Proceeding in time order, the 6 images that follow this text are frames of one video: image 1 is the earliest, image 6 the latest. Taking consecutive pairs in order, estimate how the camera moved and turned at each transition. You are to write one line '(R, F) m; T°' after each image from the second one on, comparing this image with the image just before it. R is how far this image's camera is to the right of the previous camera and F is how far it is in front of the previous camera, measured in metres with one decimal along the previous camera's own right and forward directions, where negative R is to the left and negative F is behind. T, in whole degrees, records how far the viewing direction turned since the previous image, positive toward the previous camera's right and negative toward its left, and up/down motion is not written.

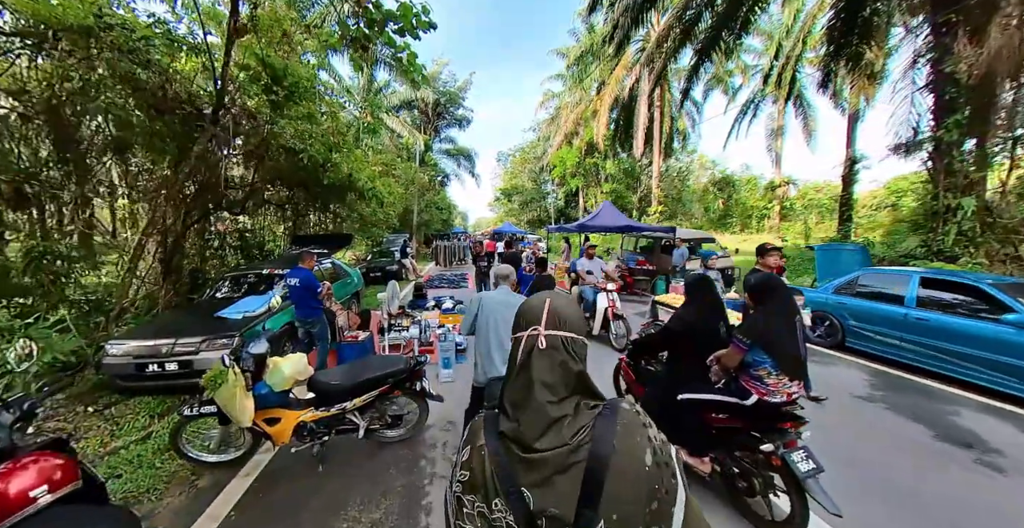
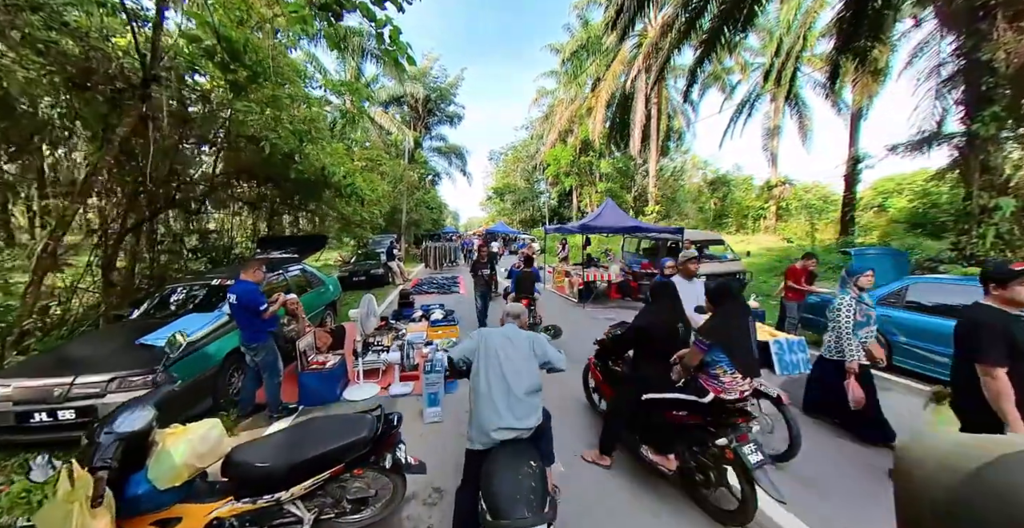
(-0.1, +0.9) m; +1°
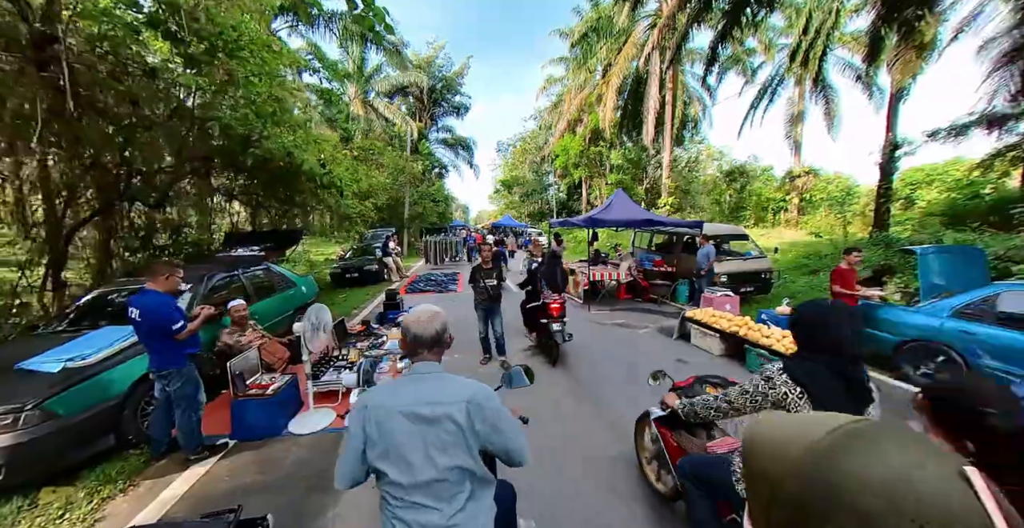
(+0.3, +0.9) m; -2°
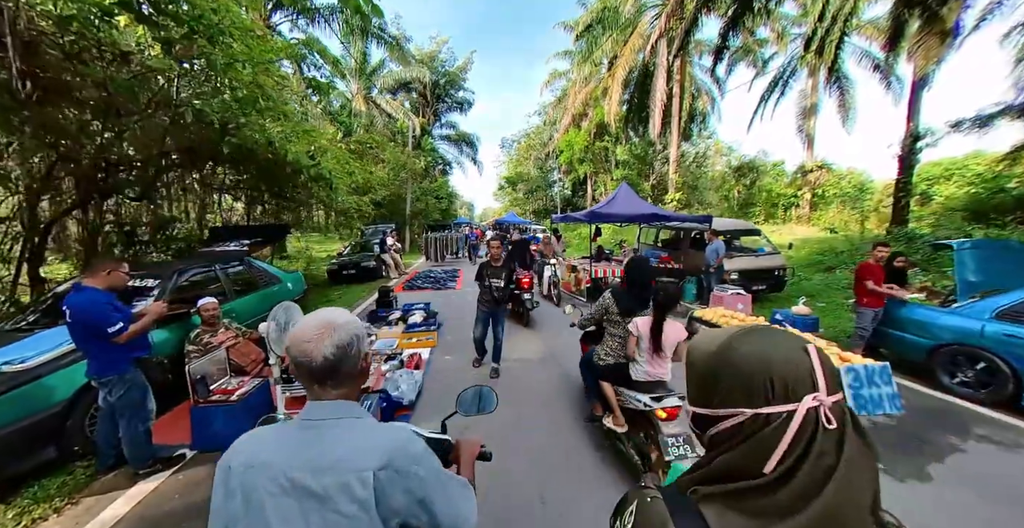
(+0.2, +0.4) m; -1°
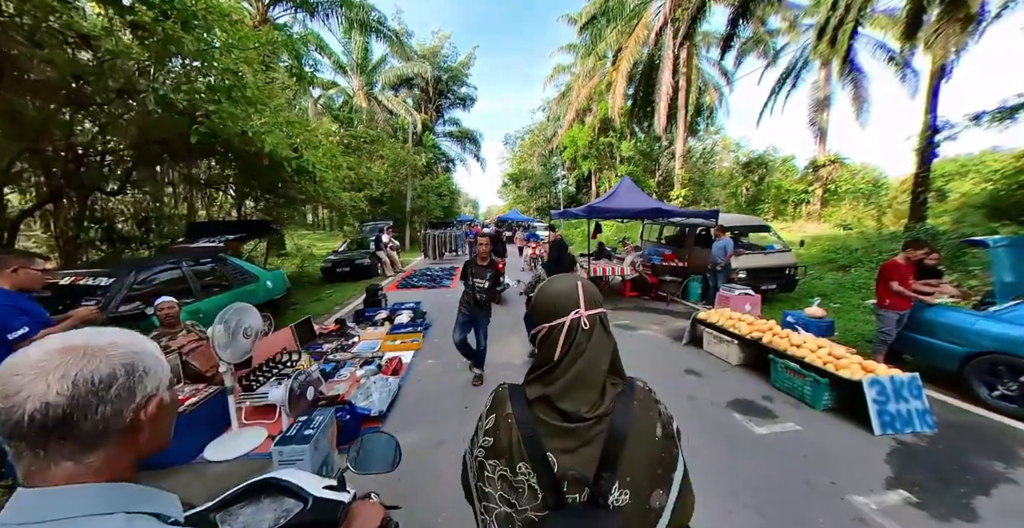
(+0.2, +0.4) m; -1°
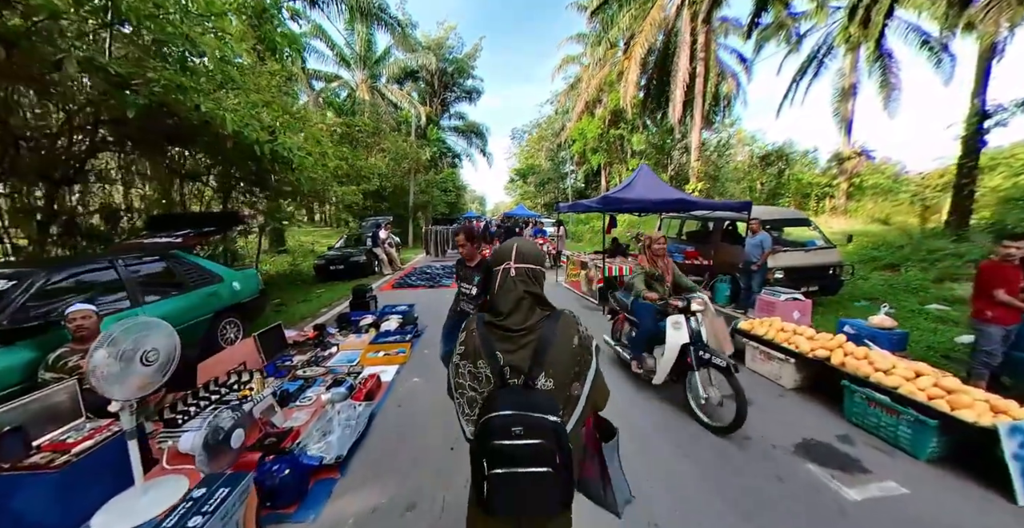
(+0.1, +0.8) m; -1°
